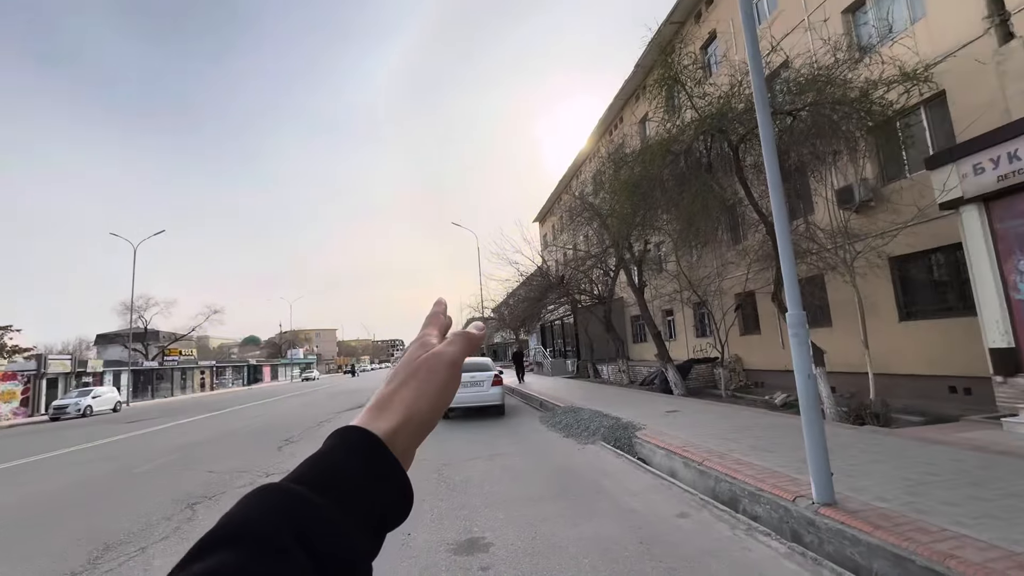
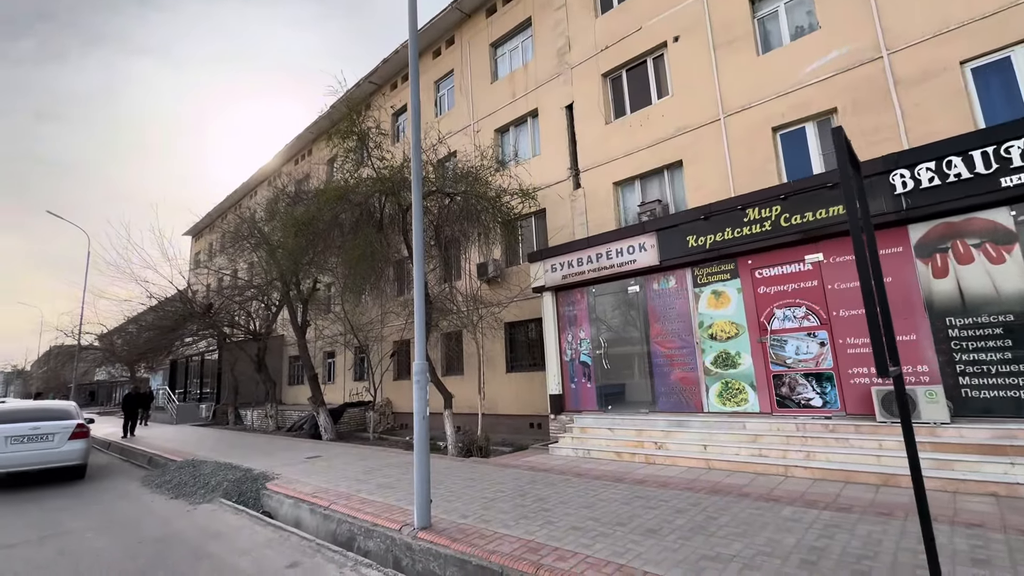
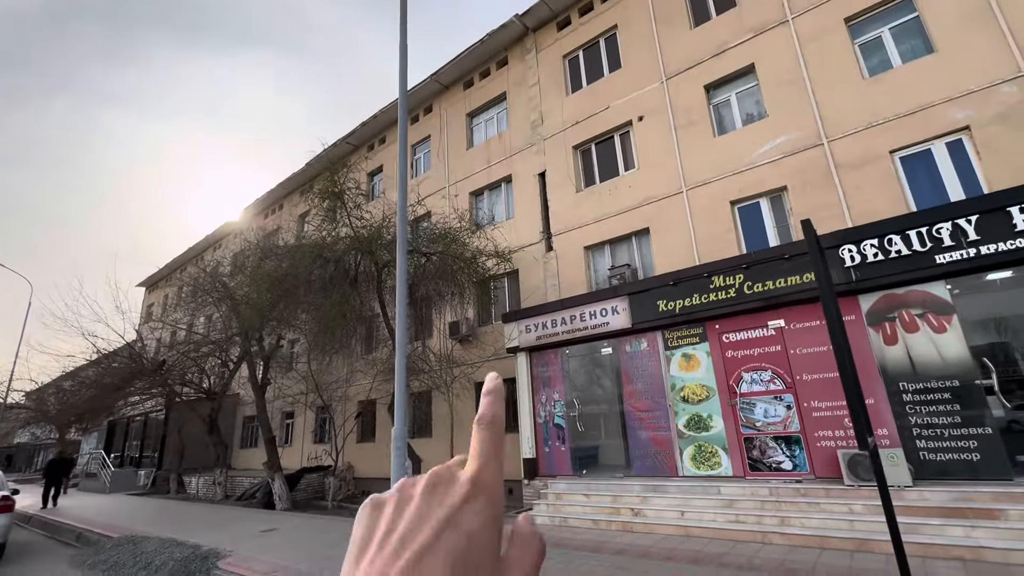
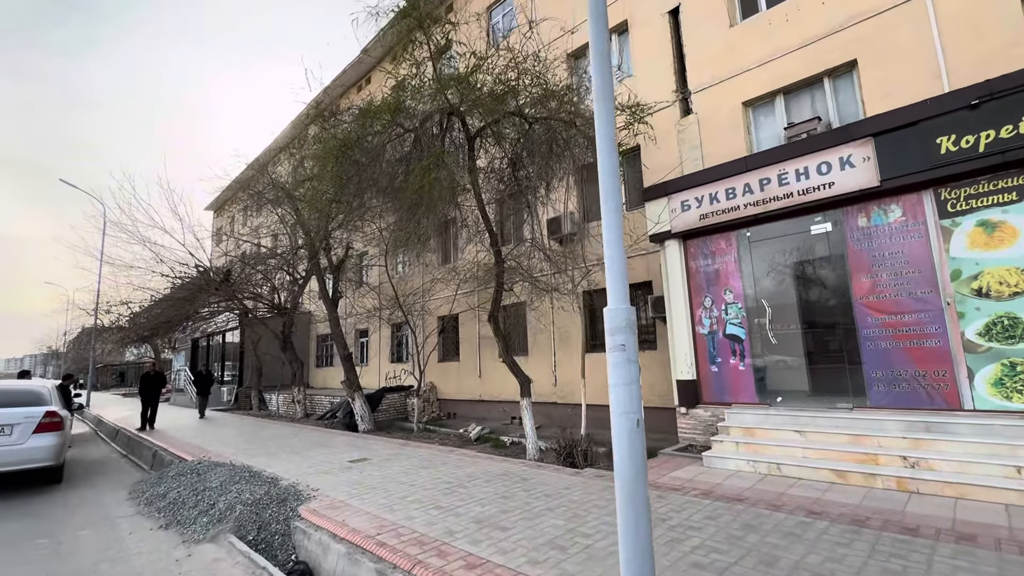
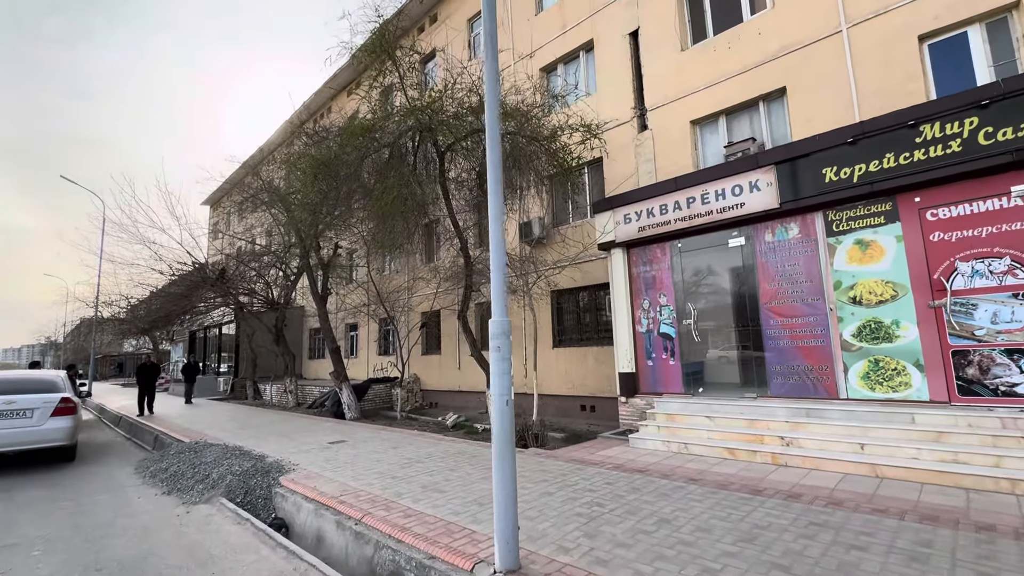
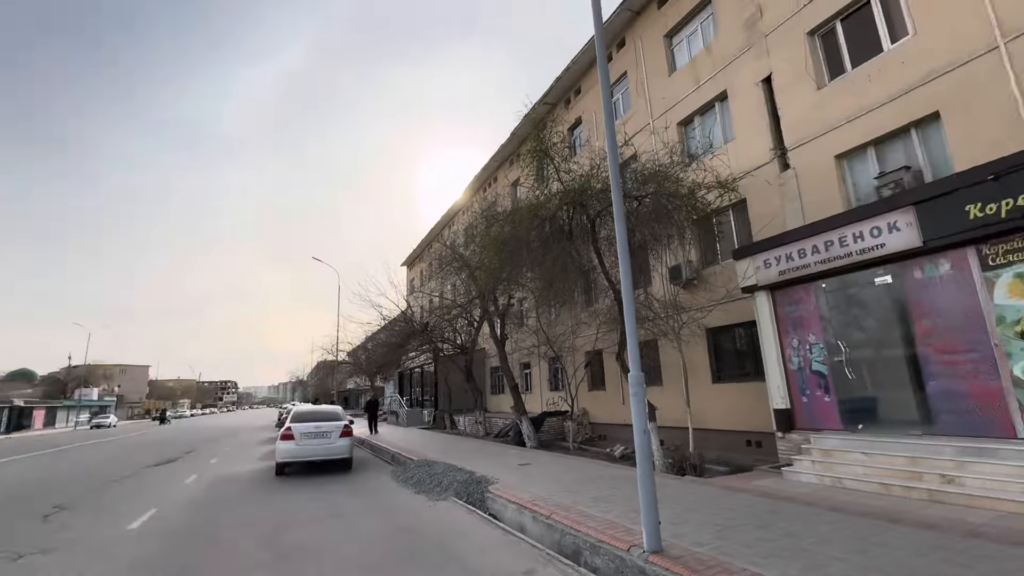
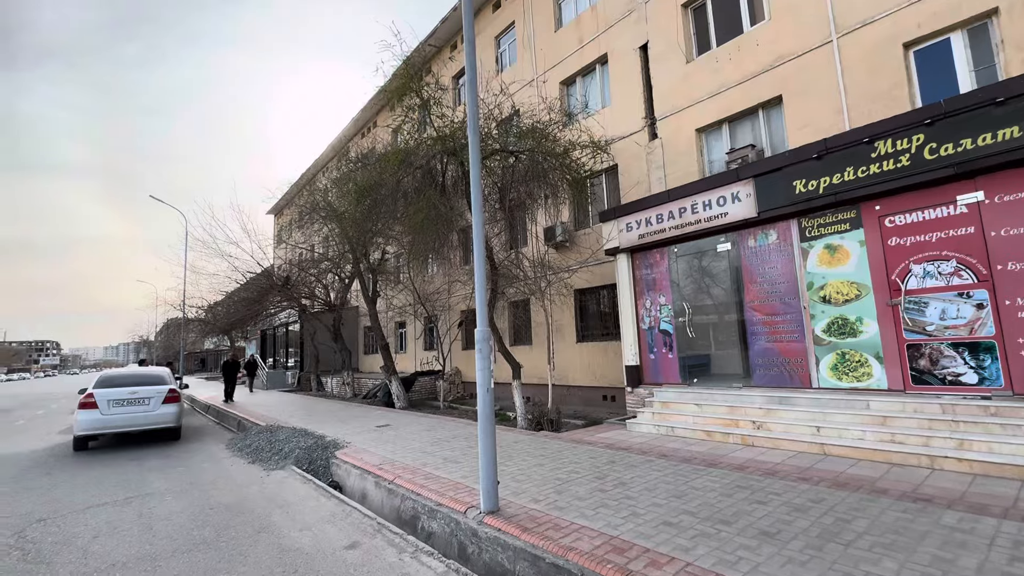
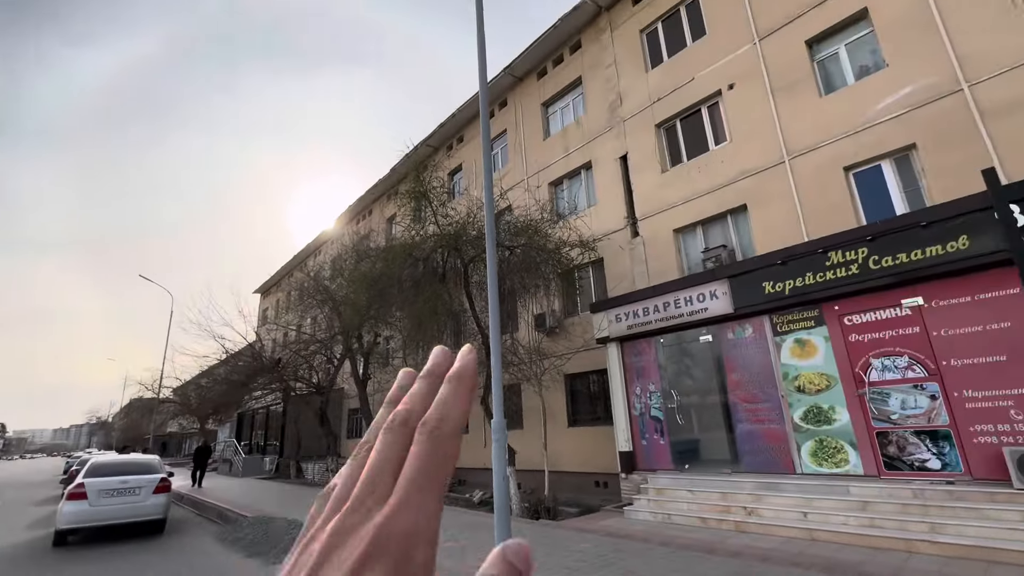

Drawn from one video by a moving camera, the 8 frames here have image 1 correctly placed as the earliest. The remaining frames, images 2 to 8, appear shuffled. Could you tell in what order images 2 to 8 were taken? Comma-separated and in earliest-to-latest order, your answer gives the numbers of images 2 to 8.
6, 8, 3, 2, 7, 5, 4
